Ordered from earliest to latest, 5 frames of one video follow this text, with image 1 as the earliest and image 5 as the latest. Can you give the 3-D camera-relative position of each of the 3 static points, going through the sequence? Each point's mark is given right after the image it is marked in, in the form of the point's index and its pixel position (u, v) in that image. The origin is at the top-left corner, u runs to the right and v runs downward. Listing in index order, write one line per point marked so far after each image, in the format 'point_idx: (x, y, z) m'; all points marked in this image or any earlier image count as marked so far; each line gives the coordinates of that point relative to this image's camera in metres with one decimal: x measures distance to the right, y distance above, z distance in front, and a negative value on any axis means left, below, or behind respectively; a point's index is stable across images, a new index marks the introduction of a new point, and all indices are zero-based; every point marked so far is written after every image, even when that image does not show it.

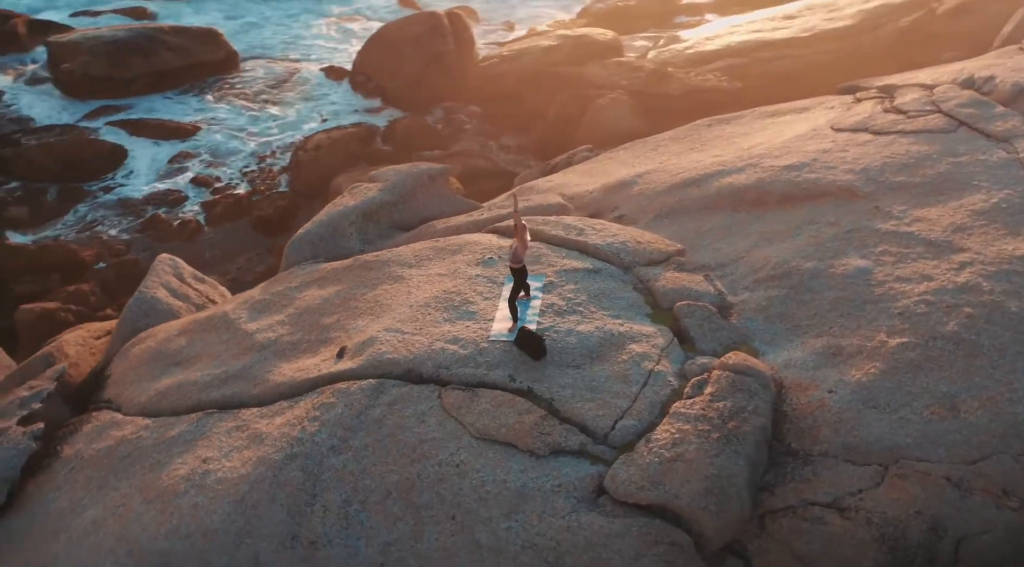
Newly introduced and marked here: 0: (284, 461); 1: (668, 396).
0: (-1.0, -0.8, +3.3) m
1: (+0.7, -0.5, +3.2) m
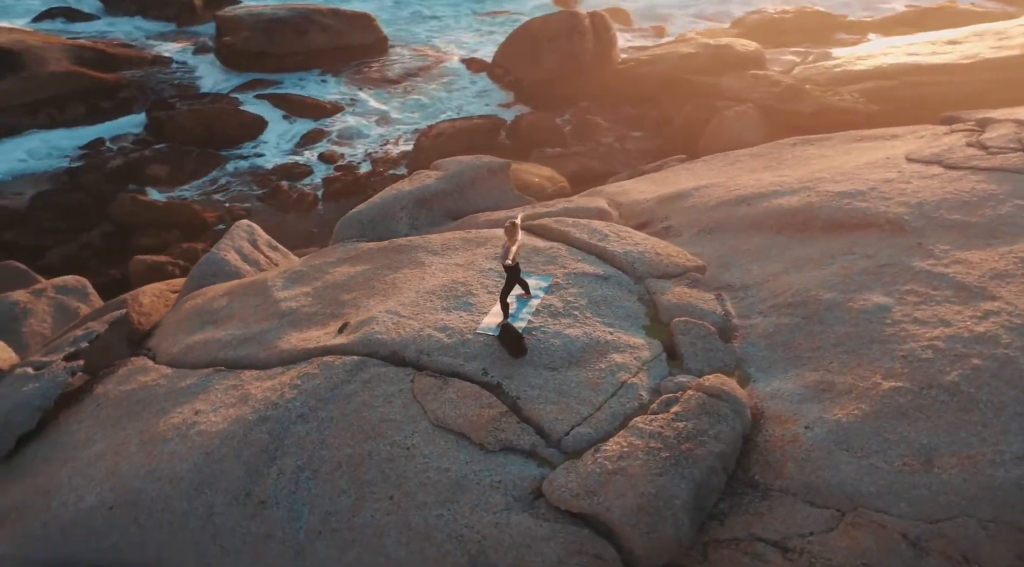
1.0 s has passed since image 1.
0: (-1.2, -0.6, +3.4) m
1: (+0.5, -0.5, +3.1) m
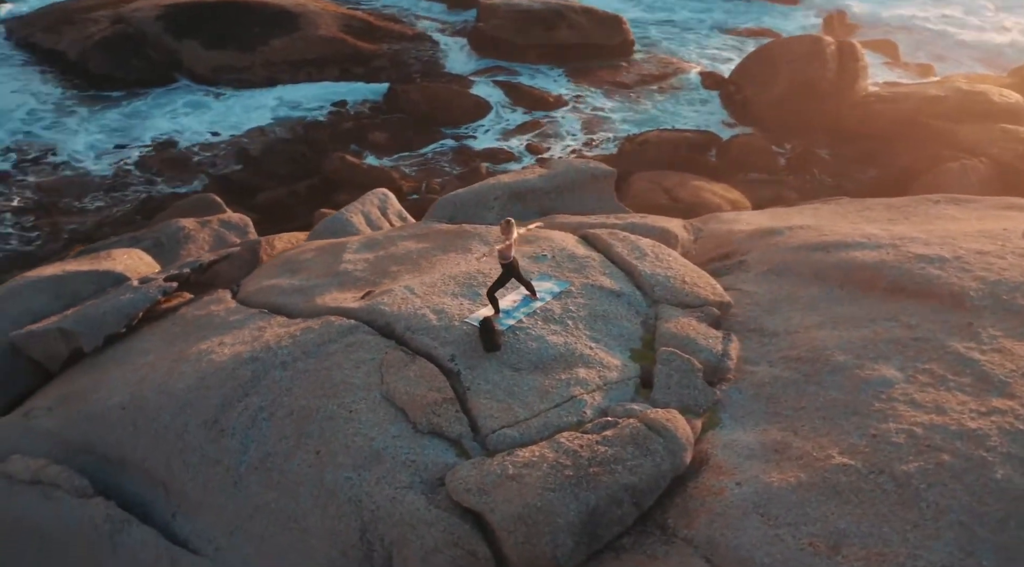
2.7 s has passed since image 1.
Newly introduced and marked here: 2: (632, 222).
0: (-1.3, -0.4, +3.7) m
1: (+0.2, -0.6, +3.1) m
2: (+0.8, +0.4, +5.4) m
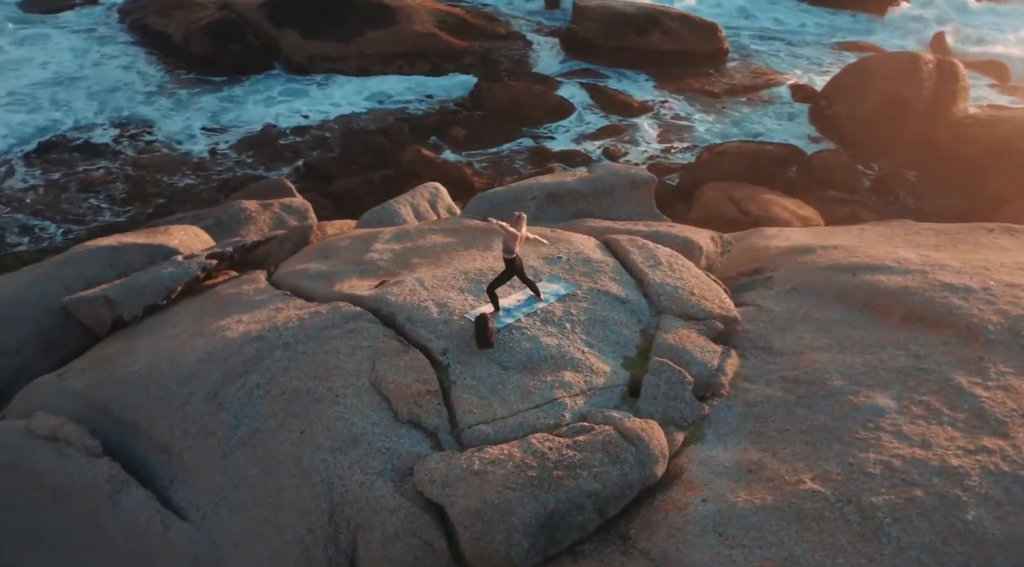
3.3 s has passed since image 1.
0: (-1.4, -0.3, +3.8) m
1: (+0.1, -0.6, +3.1) m
2: (+1.0, +0.4, +5.3) m
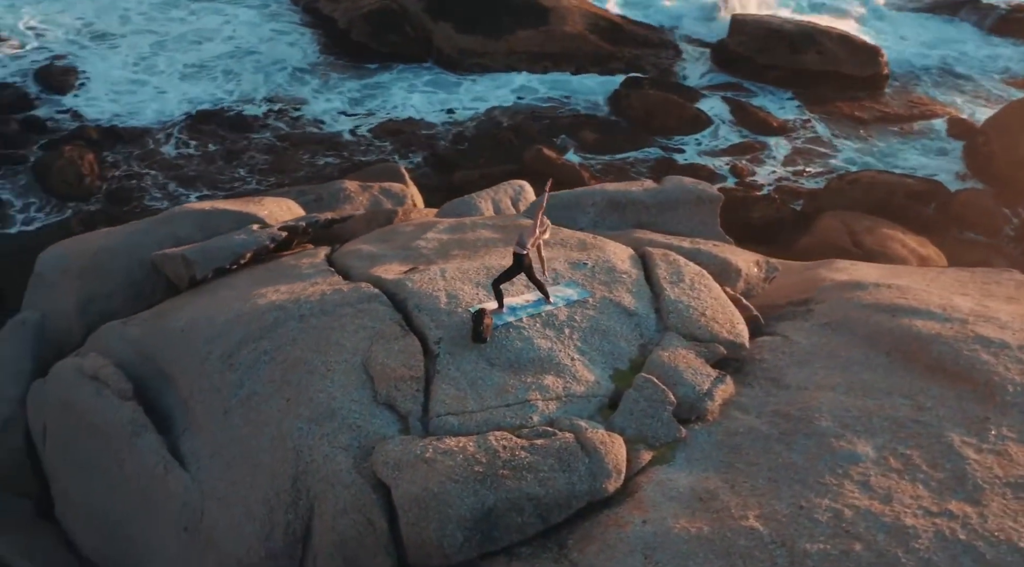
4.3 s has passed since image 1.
0: (-1.3, -0.1, +4.1) m
1: (0.0, -0.6, +3.1) m
2: (+1.3, +0.3, +5.2) m
